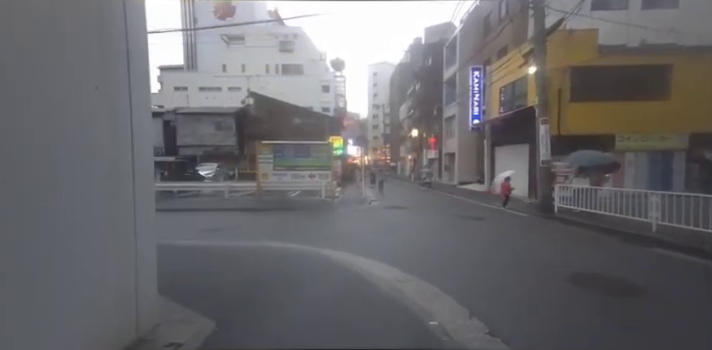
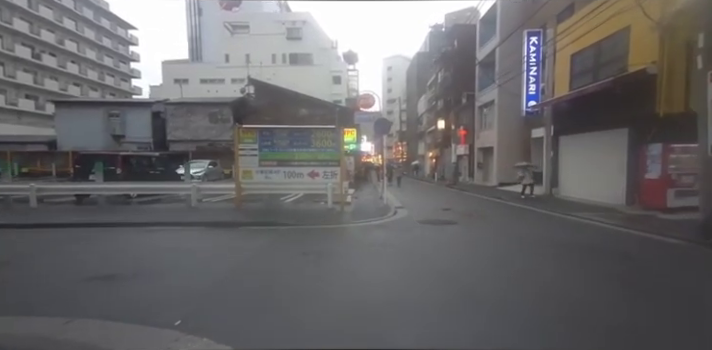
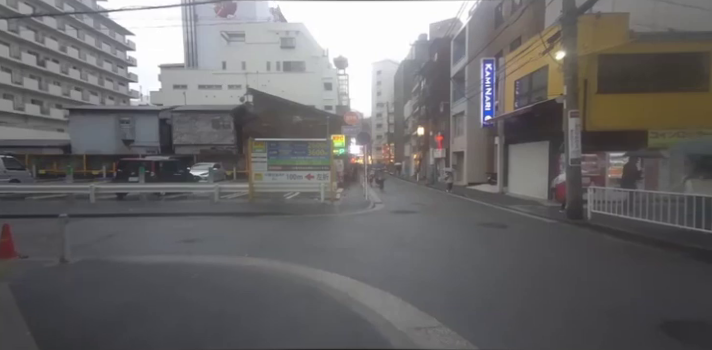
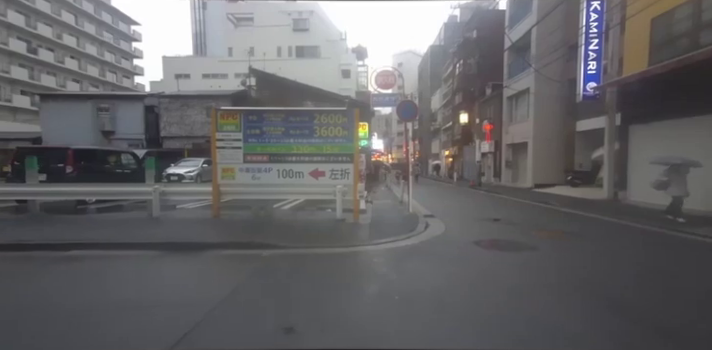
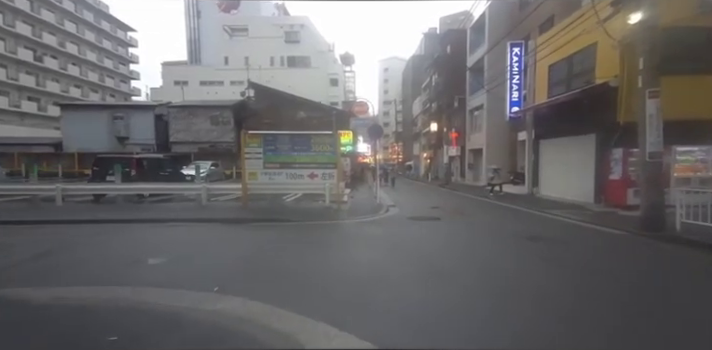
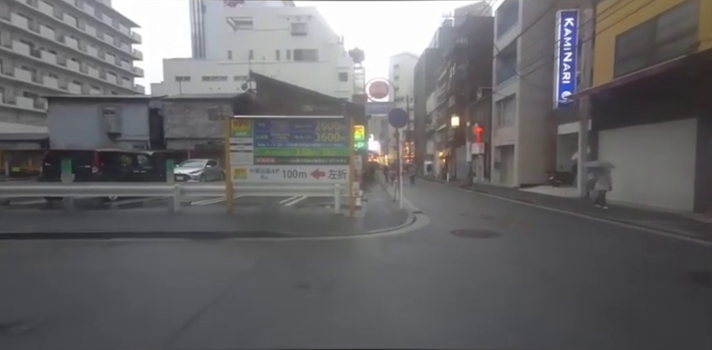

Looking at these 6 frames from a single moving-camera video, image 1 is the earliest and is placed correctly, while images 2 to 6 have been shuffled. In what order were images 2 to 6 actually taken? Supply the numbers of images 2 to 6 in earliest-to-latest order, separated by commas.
3, 5, 2, 6, 4
